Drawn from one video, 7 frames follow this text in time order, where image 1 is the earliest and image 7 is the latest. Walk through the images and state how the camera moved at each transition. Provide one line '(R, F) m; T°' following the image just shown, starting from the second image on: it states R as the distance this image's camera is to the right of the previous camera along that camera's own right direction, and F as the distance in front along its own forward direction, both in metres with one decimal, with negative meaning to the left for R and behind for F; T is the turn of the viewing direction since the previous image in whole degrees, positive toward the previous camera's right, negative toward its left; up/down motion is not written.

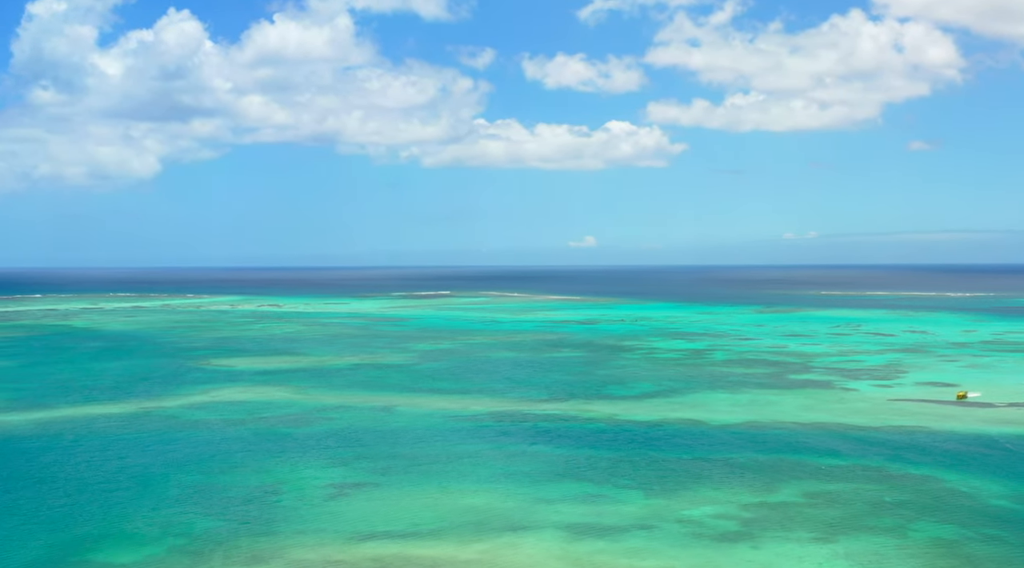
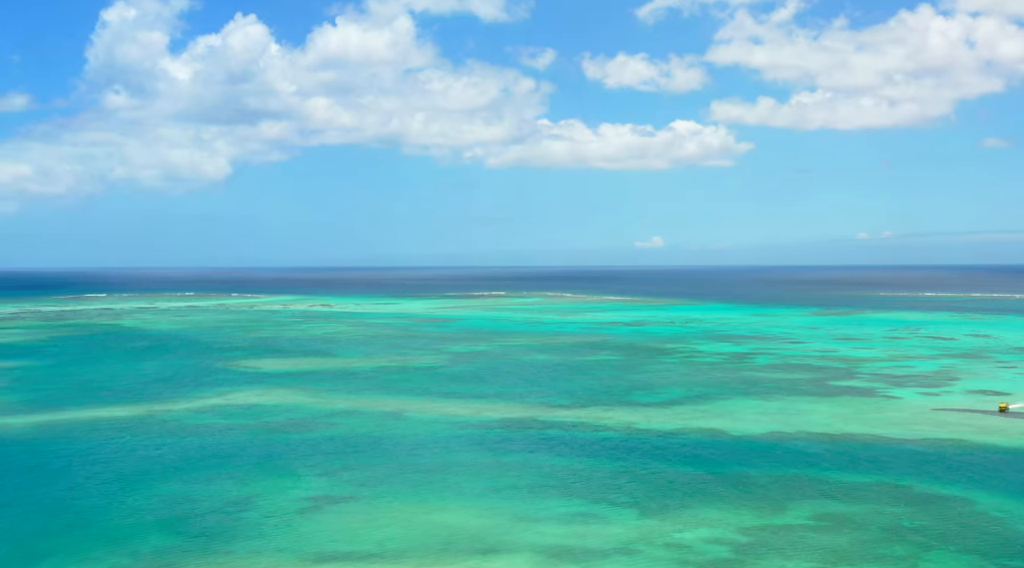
(+1.1, +1.0) m; -3°
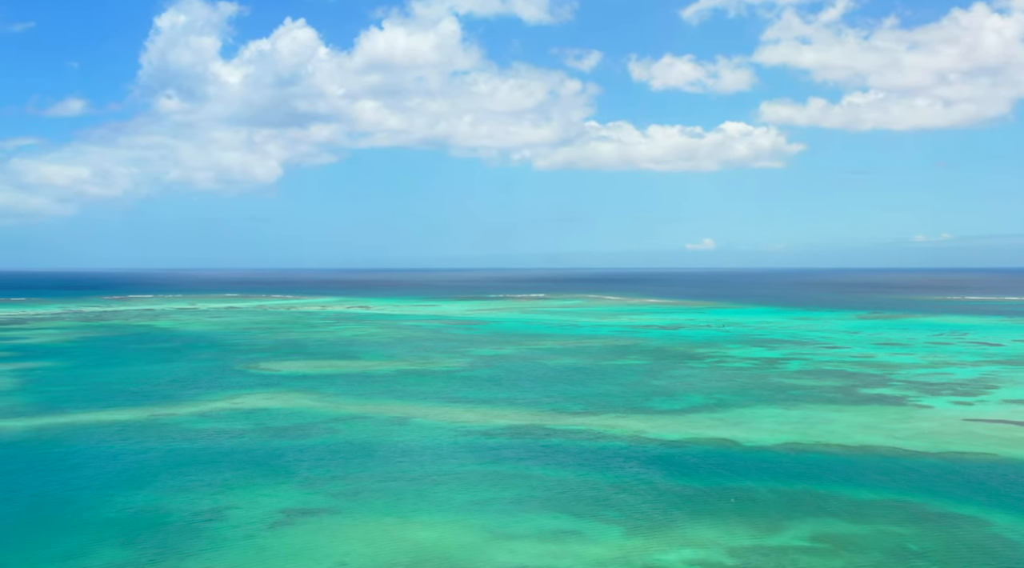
(+0.9, +0.7) m; -3°
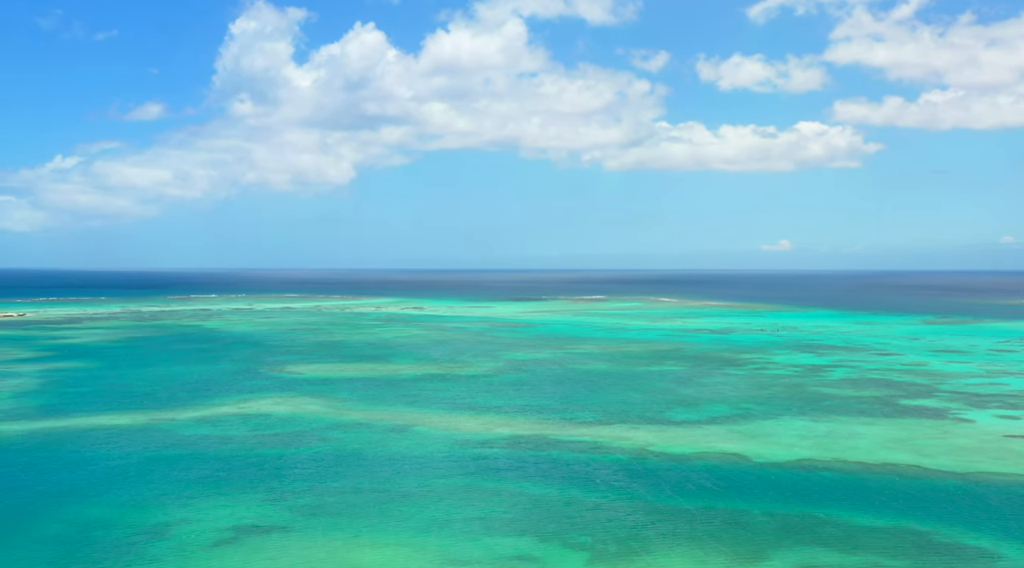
(+1.4, +0.9) m; -4°
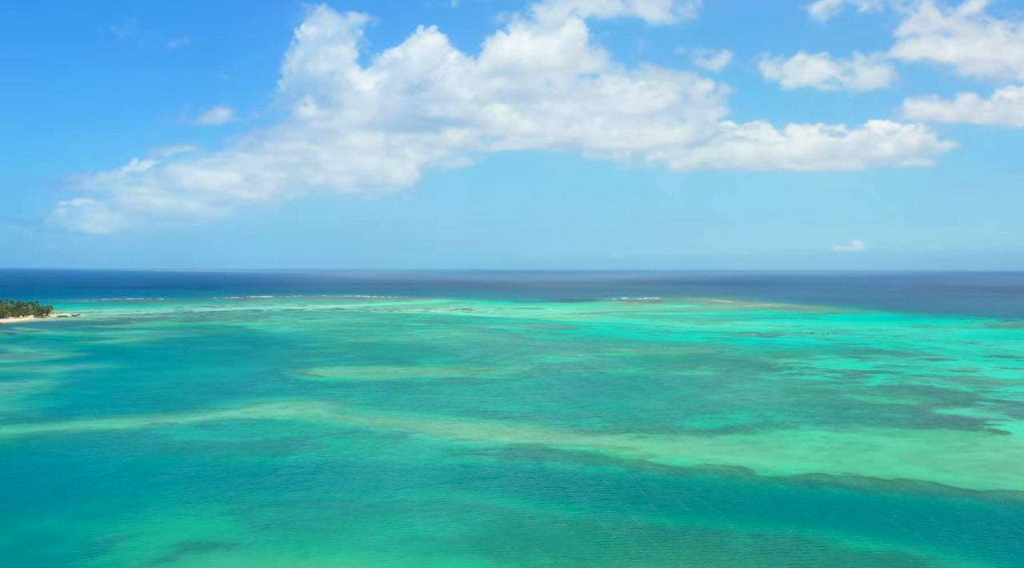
(+1.4, +0.7) m; -3°
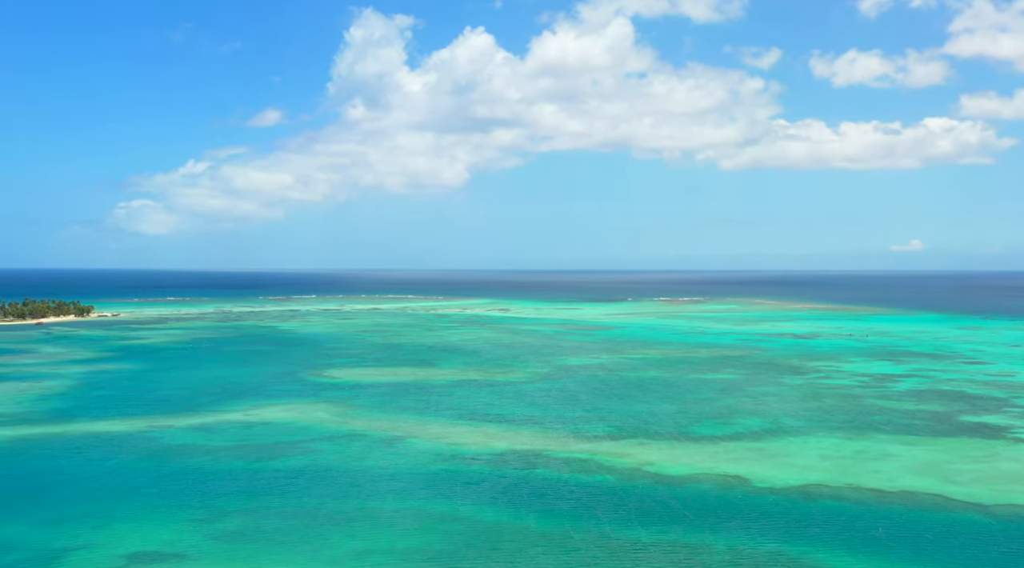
(+1.1, +0.5) m; -3°
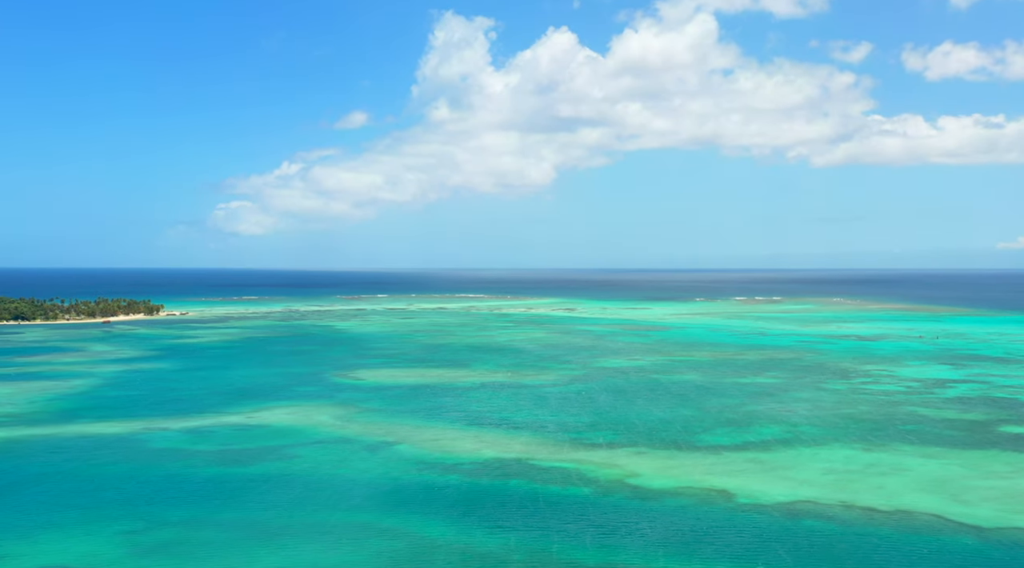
(+2.1, +0.7) m; -5°
